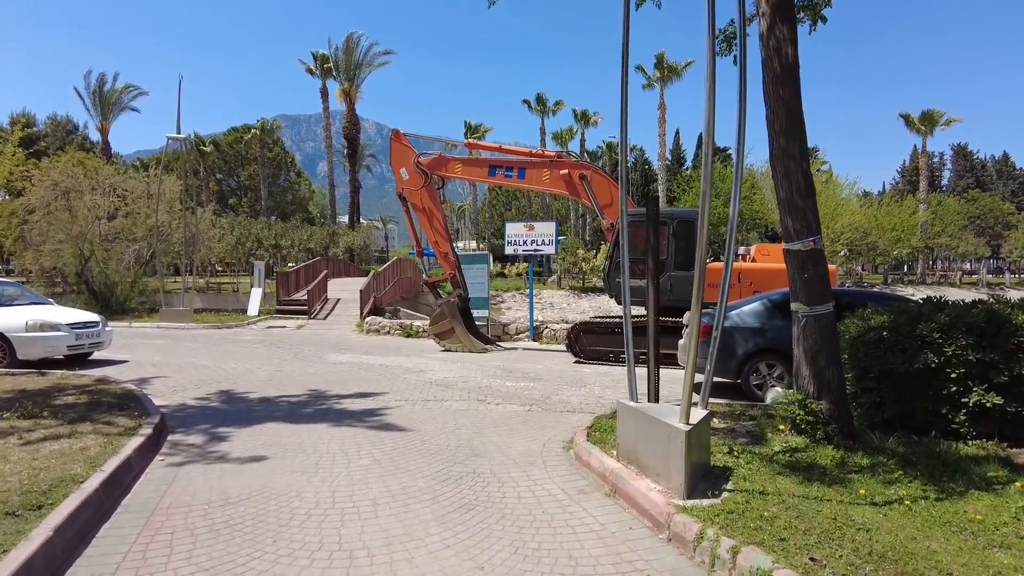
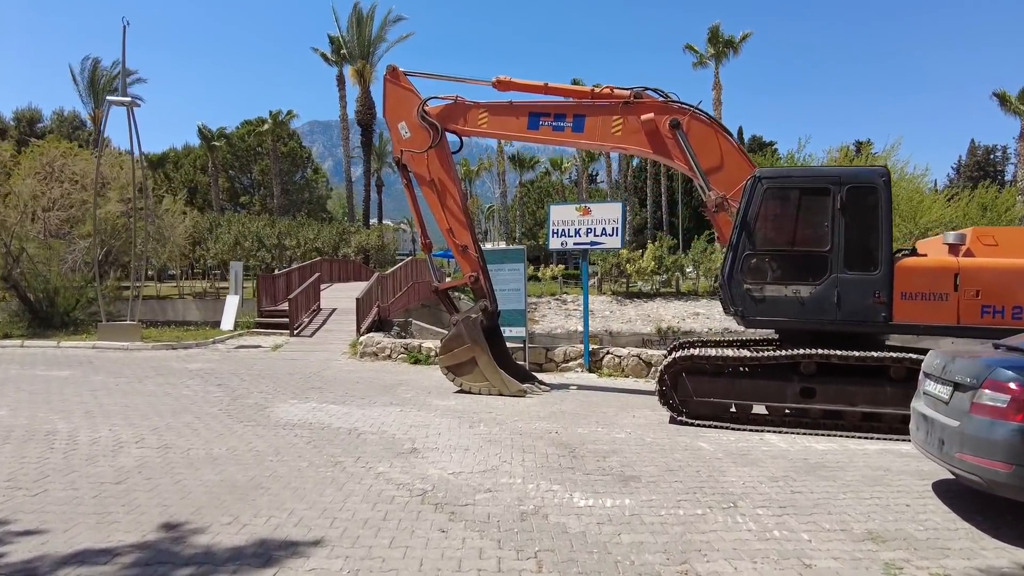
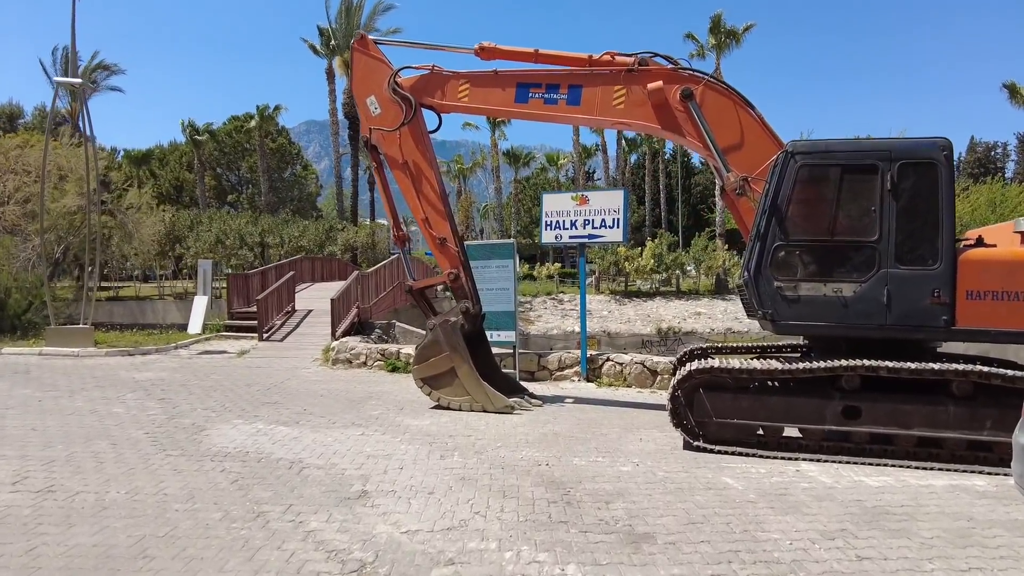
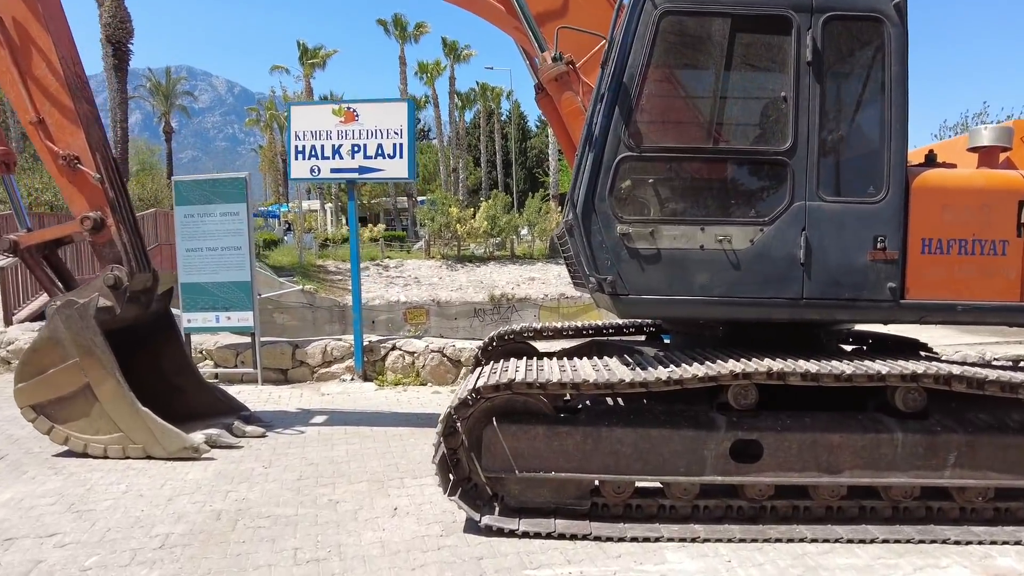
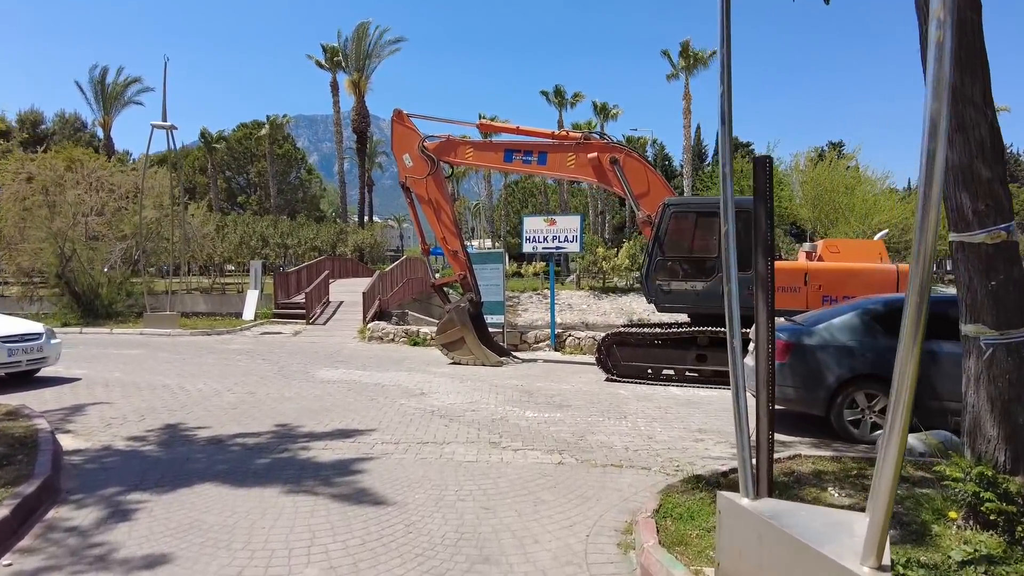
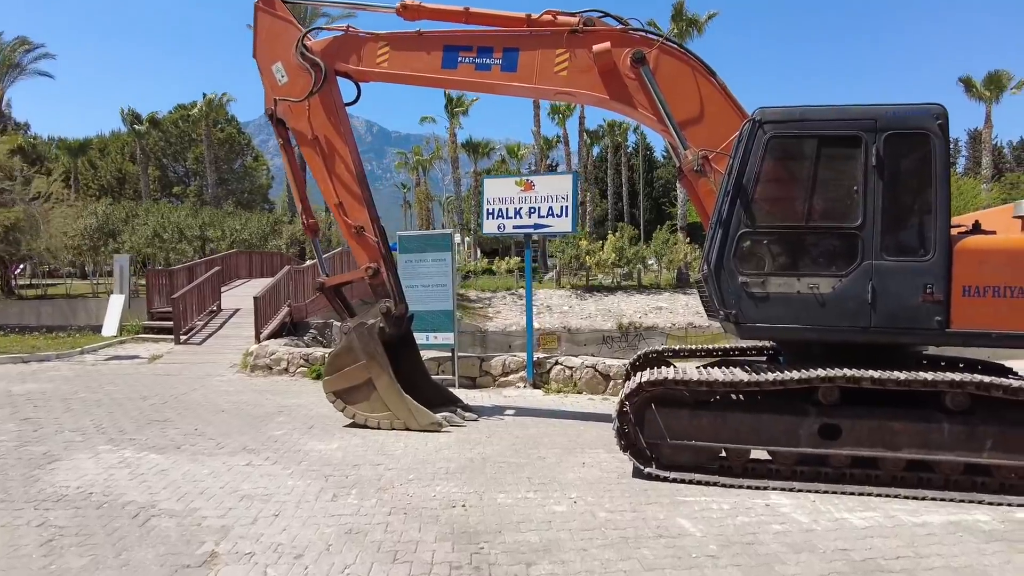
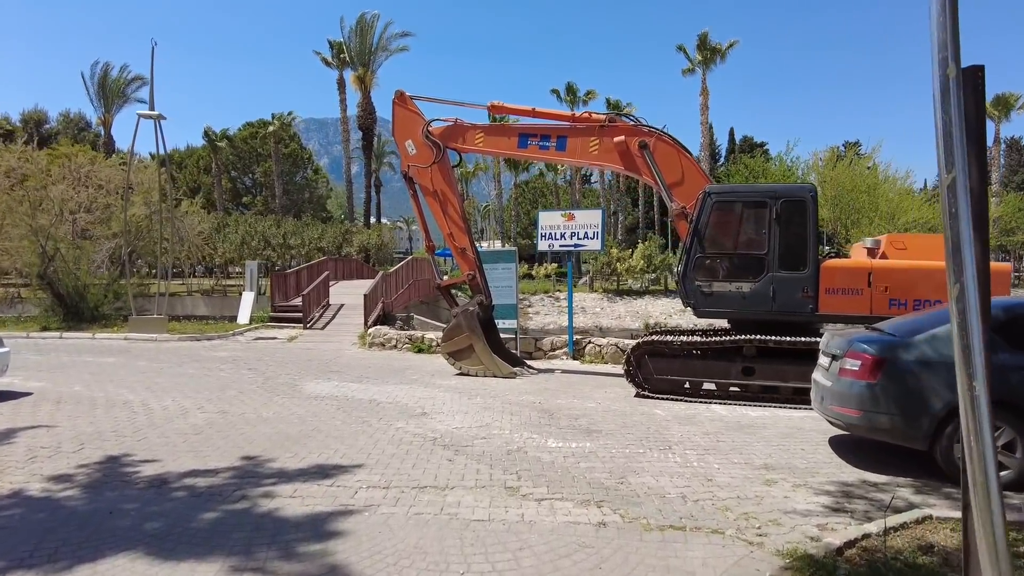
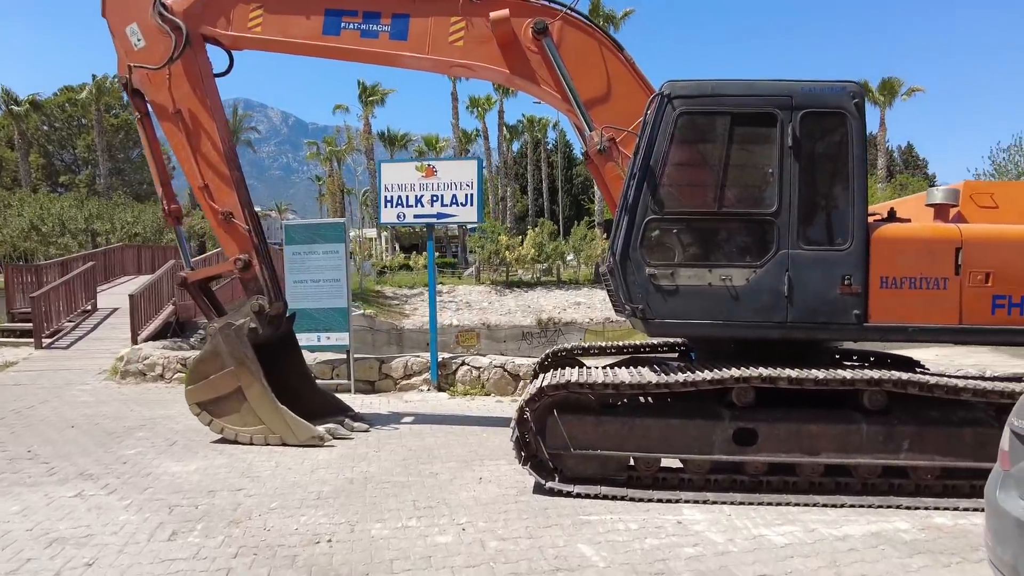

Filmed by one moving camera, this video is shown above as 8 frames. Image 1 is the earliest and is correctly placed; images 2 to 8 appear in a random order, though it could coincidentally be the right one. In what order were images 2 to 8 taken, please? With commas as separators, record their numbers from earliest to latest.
5, 7, 2, 3, 6, 8, 4
